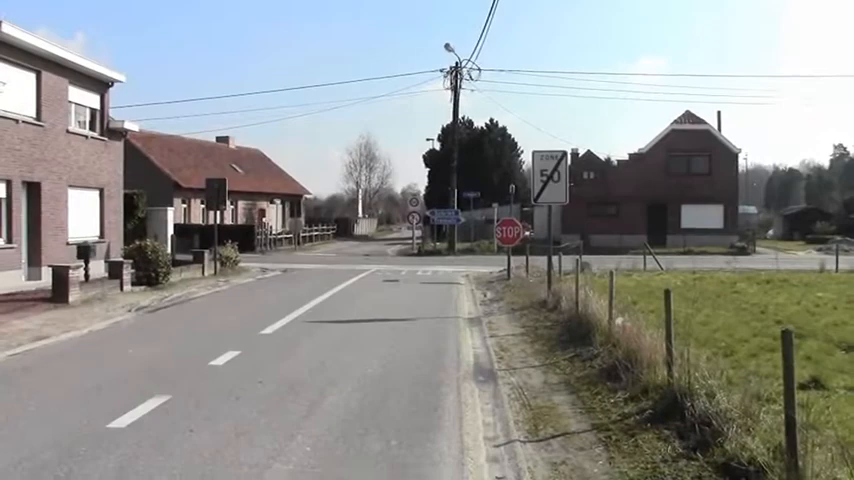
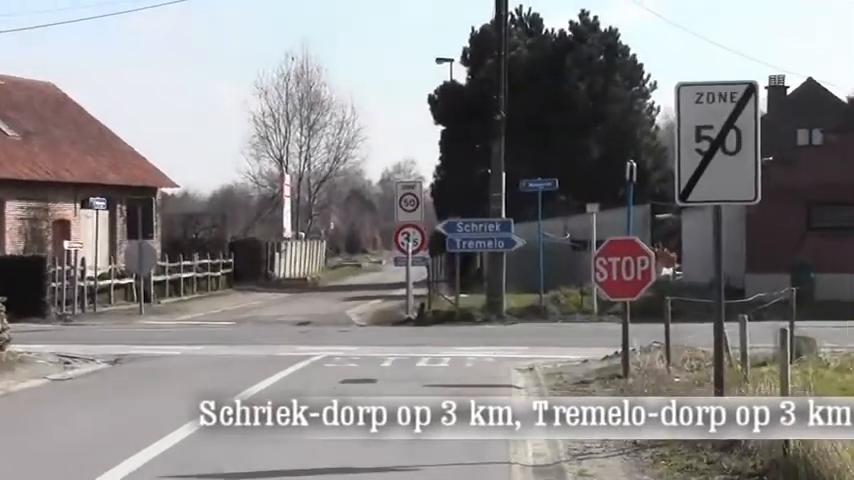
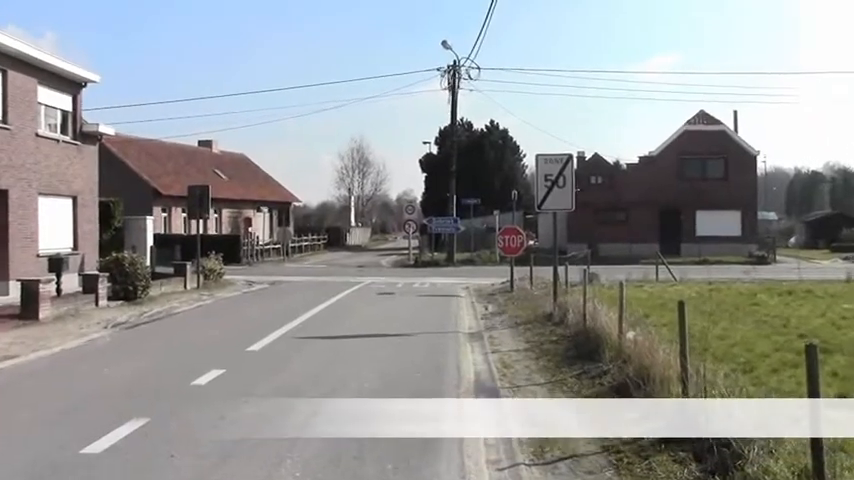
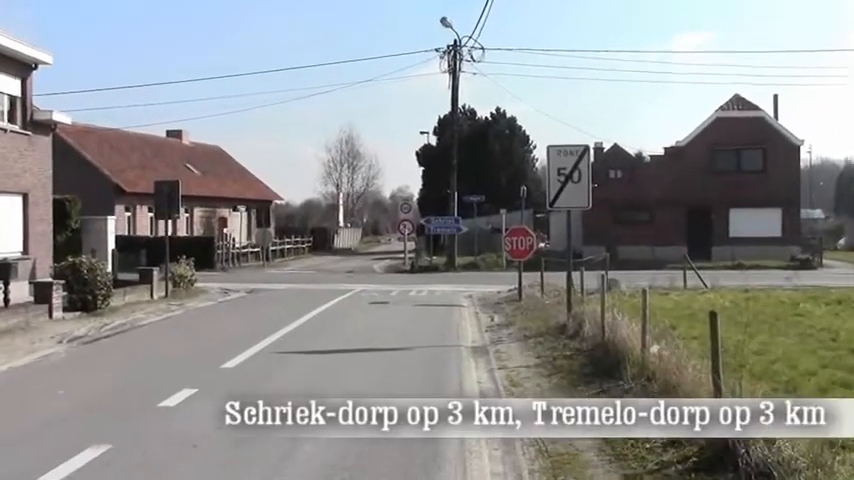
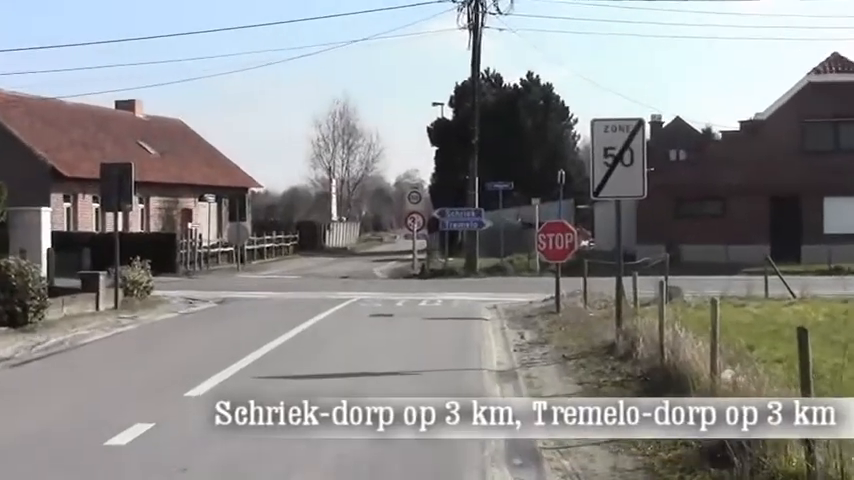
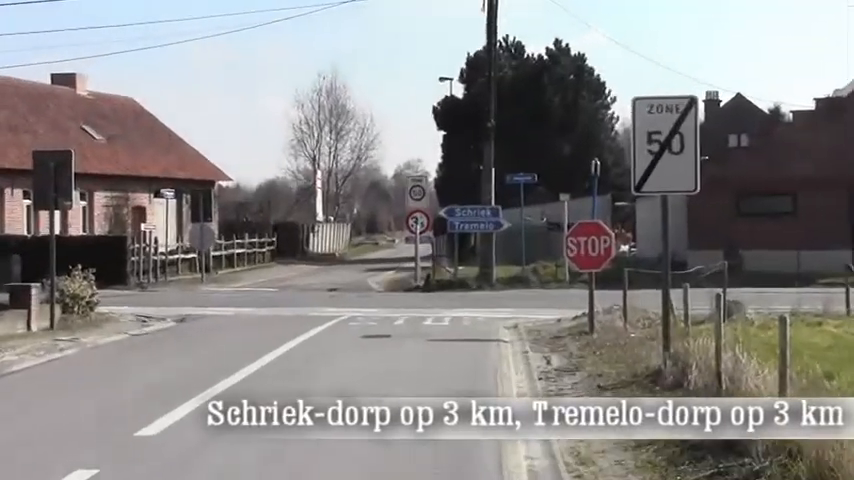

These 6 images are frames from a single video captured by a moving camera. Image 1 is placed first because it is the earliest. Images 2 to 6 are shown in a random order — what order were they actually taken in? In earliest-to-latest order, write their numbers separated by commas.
3, 4, 5, 6, 2
